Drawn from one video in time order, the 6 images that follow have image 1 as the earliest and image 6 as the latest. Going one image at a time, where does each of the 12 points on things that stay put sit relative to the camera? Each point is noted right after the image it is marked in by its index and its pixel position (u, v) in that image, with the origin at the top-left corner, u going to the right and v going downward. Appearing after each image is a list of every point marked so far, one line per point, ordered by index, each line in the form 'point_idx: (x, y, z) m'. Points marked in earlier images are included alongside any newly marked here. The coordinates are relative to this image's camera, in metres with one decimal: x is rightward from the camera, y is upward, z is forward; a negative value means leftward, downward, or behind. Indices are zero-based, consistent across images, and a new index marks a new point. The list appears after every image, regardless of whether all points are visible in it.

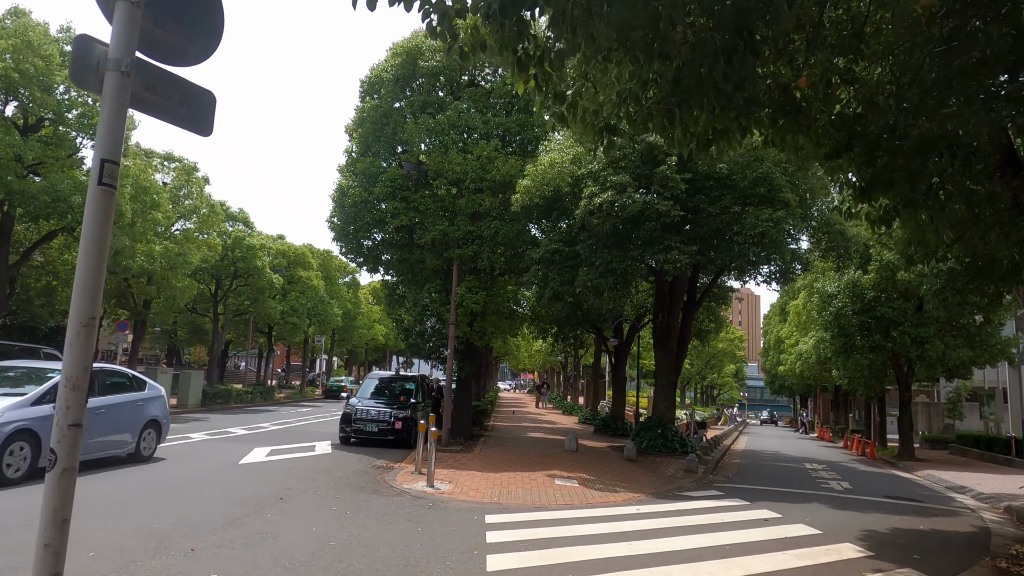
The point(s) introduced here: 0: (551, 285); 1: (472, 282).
0: (+0.9, +0.1, +15.3) m
1: (-1.0, +0.2, +16.7) m
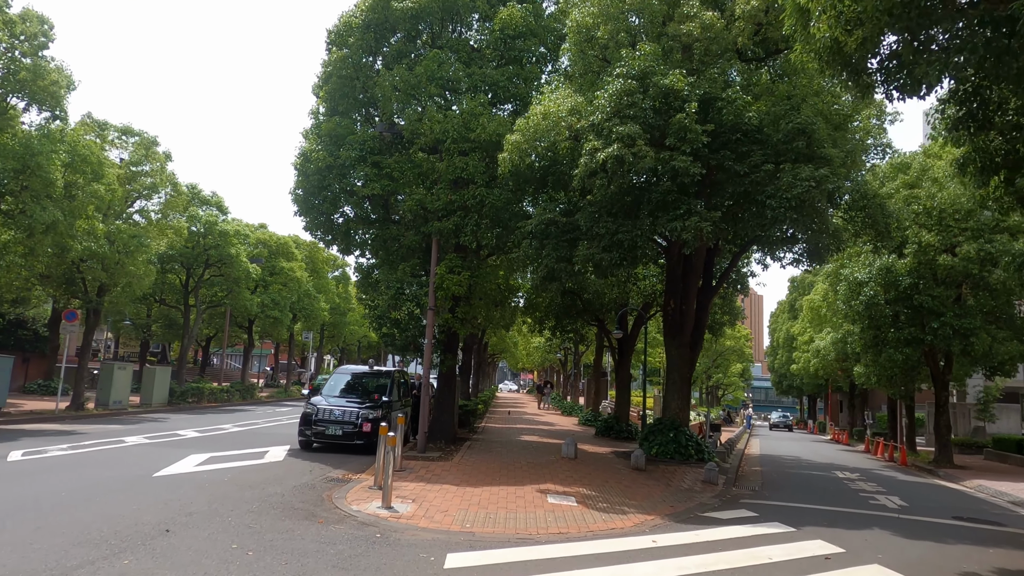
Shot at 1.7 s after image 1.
0: (+0.6, +0.5, +12.9) m
1: (-1.3, +0.6, +14.3) m
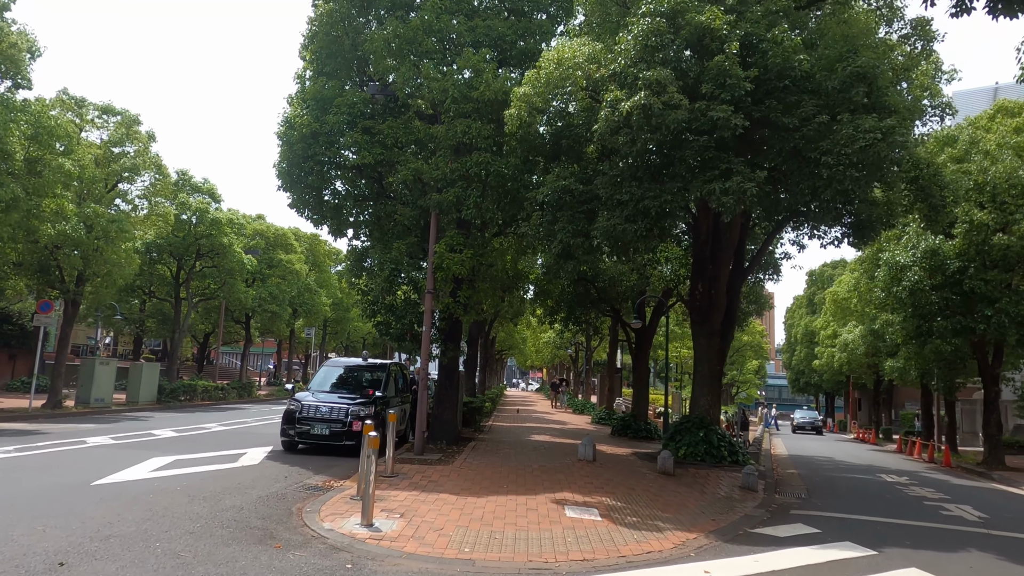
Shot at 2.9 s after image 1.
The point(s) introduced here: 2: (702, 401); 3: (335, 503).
0: (+0.8, +0.9, +11.3) m
1: (-1.1, +1.0, +12.7) m
2: (+4.0, -2.3, +13.7) m
3: (-2.1, -2.5, +7.8) m
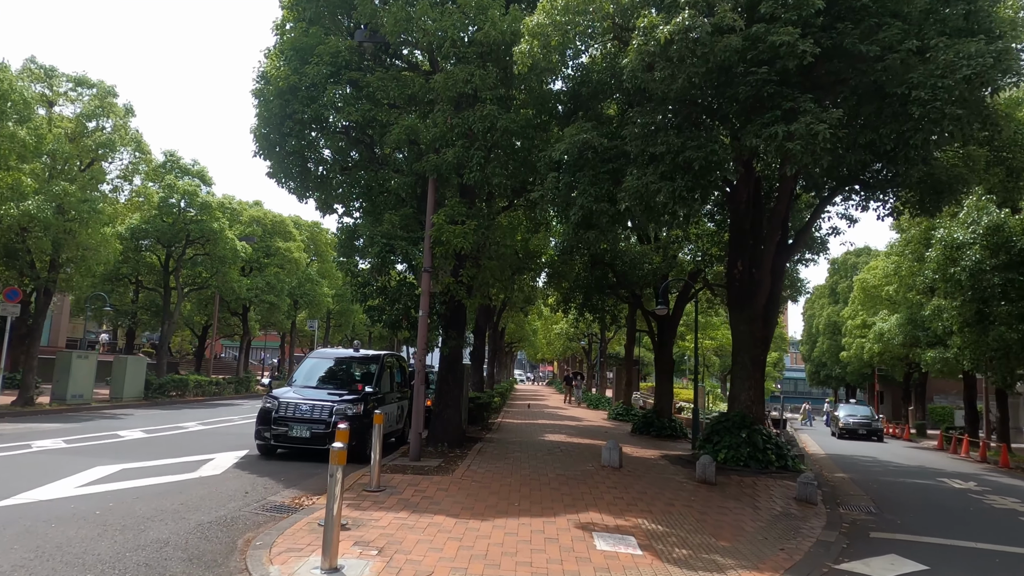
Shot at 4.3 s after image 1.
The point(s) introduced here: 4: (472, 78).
0: (+0.9, +1.3, +9.4) m
1: (-0.9, +1.3, +10.9) m
2: (+4.2, -1.9, +11.9) m
3: (-2.0, -2.2, +6.0) m
4: (-0.6, +3.3, +10.4) m
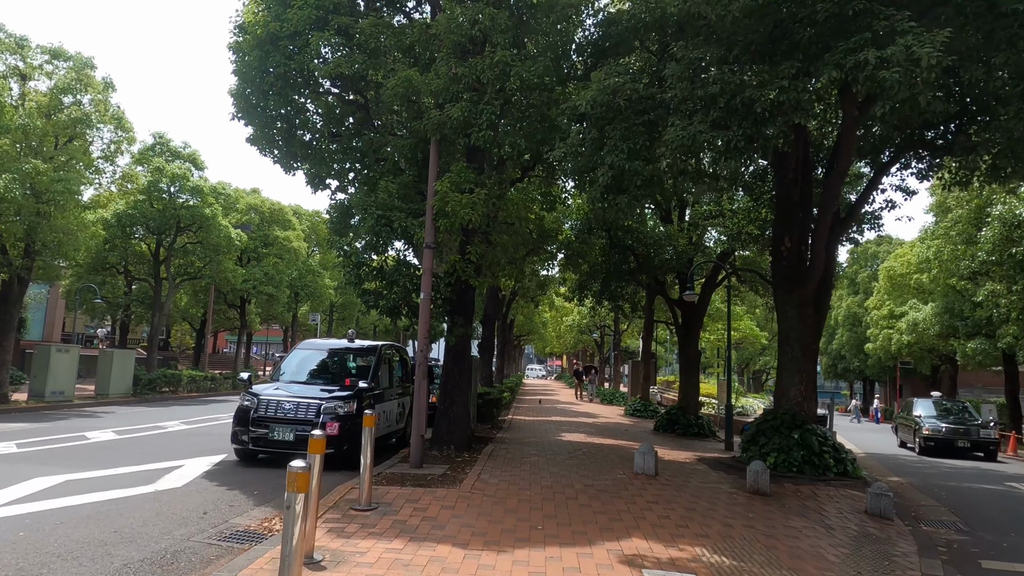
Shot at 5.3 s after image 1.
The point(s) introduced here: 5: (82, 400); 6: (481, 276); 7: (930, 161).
0: (+1.2, +1.6, +7.9) m
1: (-0.7, +1.6, +9.4) m
2: (+4.4, -1.6, +10.3) m
3: (-1.8, -2.0, +4.5) m
4: (-0.4, +3.6, +8.9) m
5: (-13.1, -3.4, +19.9) m
6: (-0.5, +0.2, +10.1) m
7: (+7.2, +2.2, +11.3) m
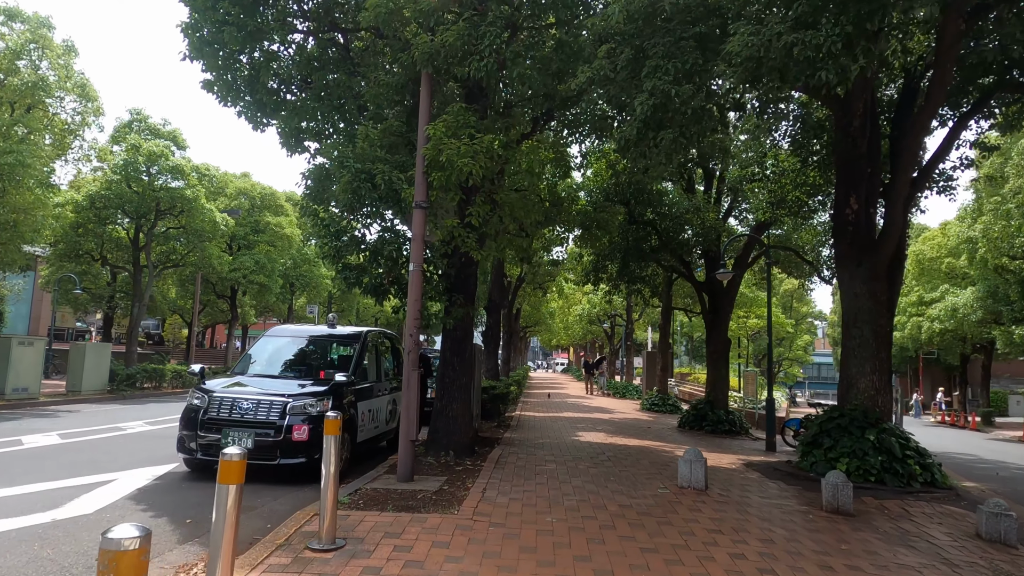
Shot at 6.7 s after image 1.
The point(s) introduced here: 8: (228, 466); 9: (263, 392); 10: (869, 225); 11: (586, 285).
0: (+1.3, +1.9, +6.1) m
1: (-0.6, +2.0, +7.6) m
2: (+4.6, -1.2, +8.5) m
3: (-1.7, -1.7, +2.8) m
4: (-0.3, +4.0, +7.1) m
5: (-12.8, -3.0, +18.2) m
6: (-0.3, +0.5, +8.3) m
7: (+7.3, +2.6, +9.4) m
8: (-1.4, -0.9, +3.2) m
9: (-2.9, -1.2, +7.6) m
10: (+4.8, +0.9, +8.9) m
11: (+2.1, +0.1, +18.2) m
